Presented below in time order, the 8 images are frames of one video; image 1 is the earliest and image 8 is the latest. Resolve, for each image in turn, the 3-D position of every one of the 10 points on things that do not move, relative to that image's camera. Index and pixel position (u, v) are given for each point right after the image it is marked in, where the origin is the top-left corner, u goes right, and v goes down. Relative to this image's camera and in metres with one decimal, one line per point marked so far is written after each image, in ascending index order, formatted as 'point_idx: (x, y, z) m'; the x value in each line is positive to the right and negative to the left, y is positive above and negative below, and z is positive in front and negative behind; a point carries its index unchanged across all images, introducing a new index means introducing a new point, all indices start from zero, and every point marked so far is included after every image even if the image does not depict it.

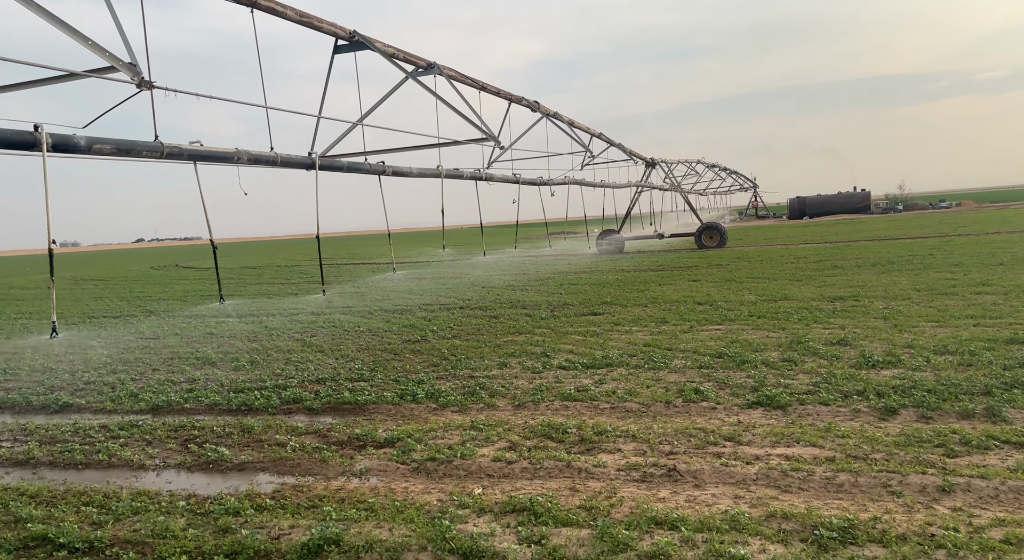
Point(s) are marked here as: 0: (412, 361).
0: (-1.5, -1.2, +11.1) m
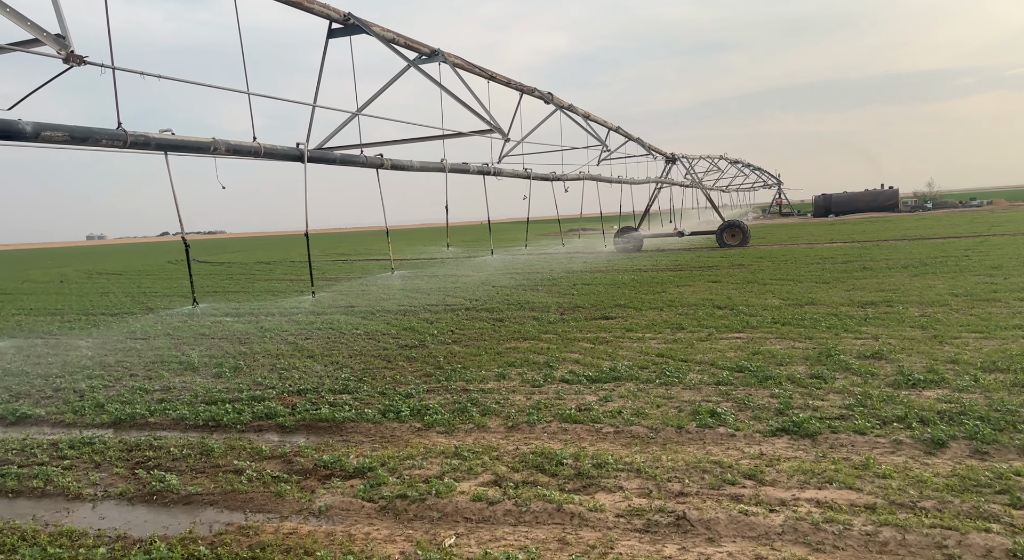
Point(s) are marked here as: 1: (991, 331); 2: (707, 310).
0: (-1.5, -1.2, +10.2) m
1: (+7.1, -0.8, +11.2) m
2: (+4.1, -0.6, +15.6) m
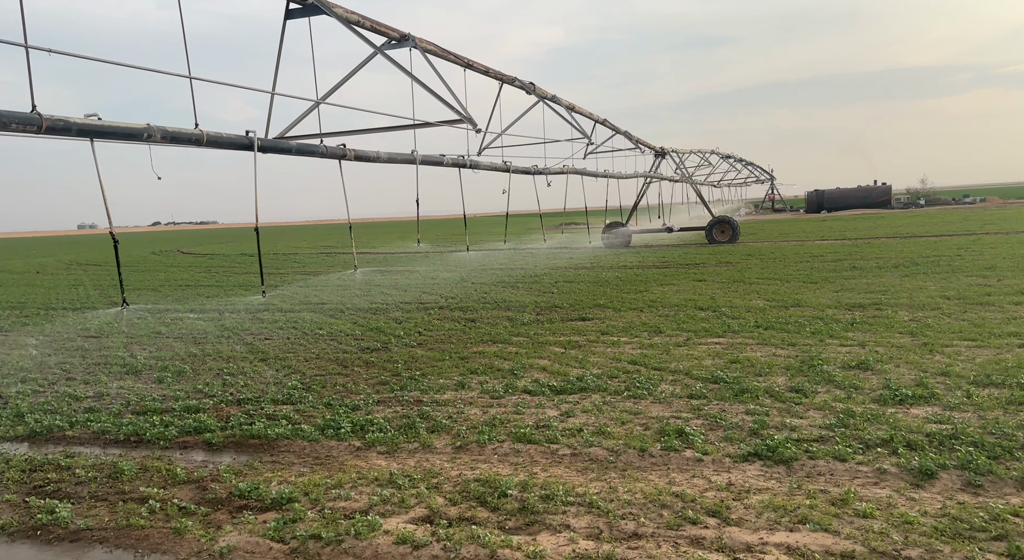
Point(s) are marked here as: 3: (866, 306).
0: (-2.0, -1.3, +9.5) m
1: (+6.6, -0.8, +10.6) m
2: (+3.5, -0.6, +14.9) m
3: (+6.8, -0.5, +14.4) m
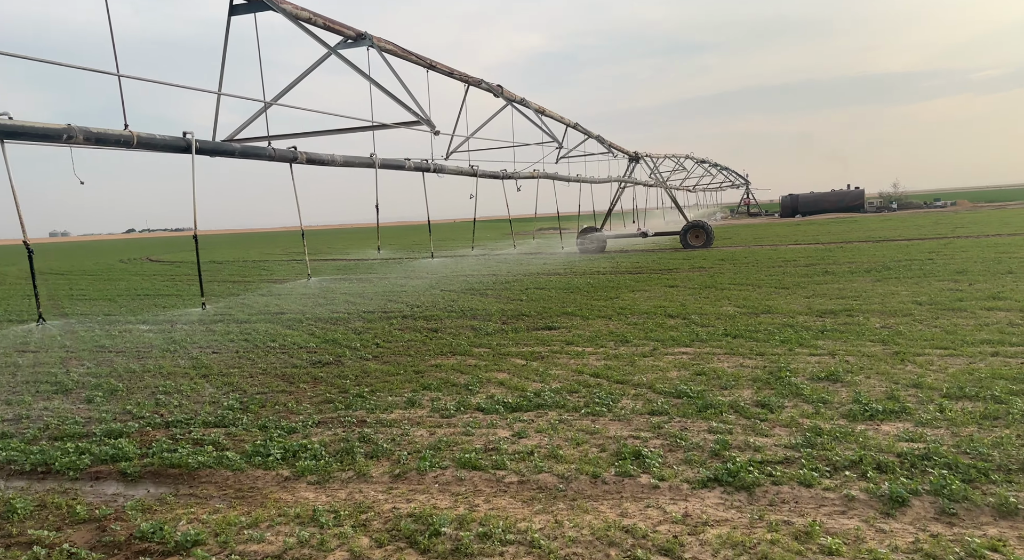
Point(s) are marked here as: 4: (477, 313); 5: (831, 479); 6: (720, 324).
0: (-2.5, -1.4, +9.0) m
1: (+6.1, -0.9, +10.3) m
2: (+2.8, -0.8, +14.5) m
3: (+6.1, -0.6, +14.0) m
4: (-0.8, -0.7, +16.4) m
5: (+2.4, -1.5, +5.6) m
6: (+3.8, -0.8, +13.6) m
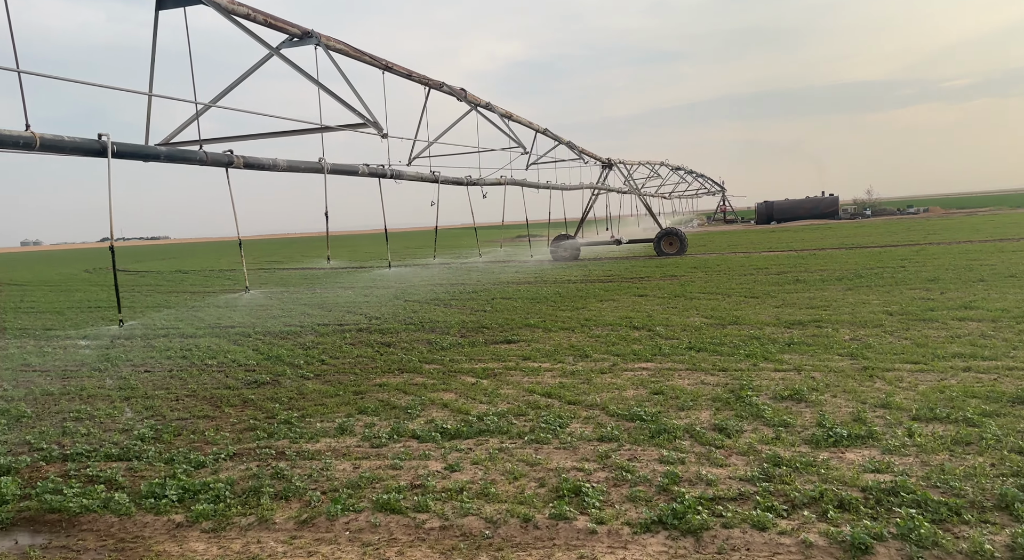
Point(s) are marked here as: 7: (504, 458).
0: (-3.1, -1.6, +8.2) m
1: (+5.4, -1.1, +9.8) m
2: (+2.0, -1.0, +13.9) m
3: (+5.3, -0.8, +13.5) m
4: (-1.6, -0.9, +15.7) m
5: (+1.9, -1.6, +5.0) m
6: (+3.0, -1.0, +13.0) m
7: (-0.1, -1.6, +6.6) m
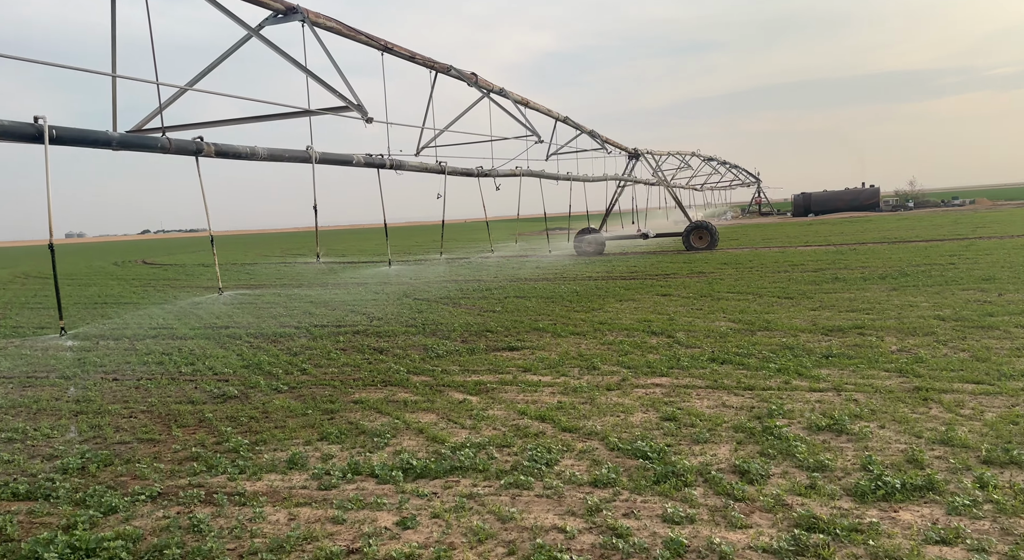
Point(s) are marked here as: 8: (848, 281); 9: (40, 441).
0: (-3.3, -1.6, +7.2) m
1: (+5.3, -1.1, +8.3) m
2: (+2.1, -1.0, +12.6) m
3: (+5.4, -0.8, +12.1) m
4: (-1.4, -0.9, +14.6) m
5: (+1.6, -1.7, +3.7) m
6: (+3.1, -1.0, +11.6) m
7: (-0.3, -1.6, +5.4) m
8: (+8.3, 0.0, +18.7) m
9: (-4.8, -1.6, +7.7) m
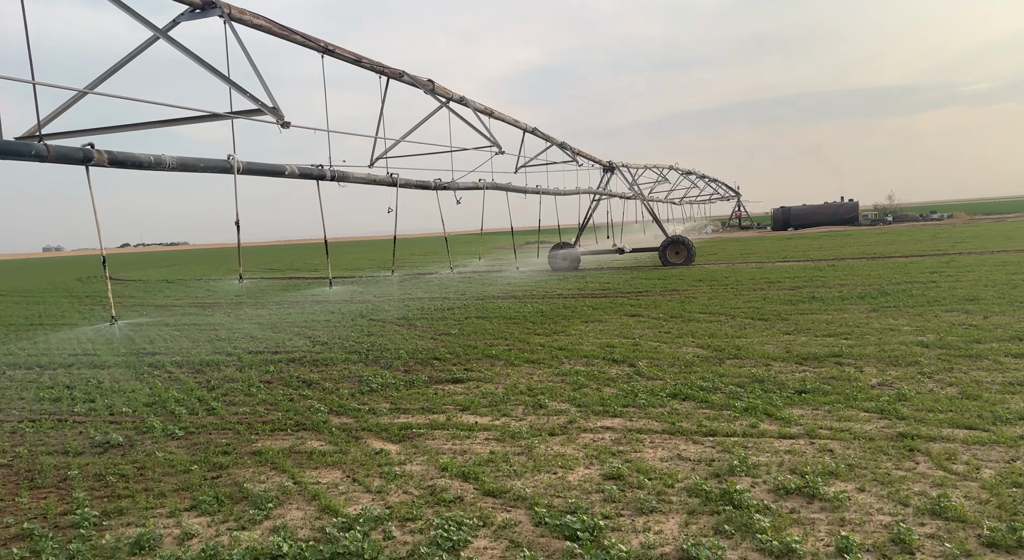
0: (-4.0, -1.9, +5.9) m
1: (+4.6, -1.4, +7.2) m
2: (+1.3, -1.4, +11.5) m
3: (+4.6, -1.2, +11.0) m
4: (-2.3, -1.3, +13.4) m
5: (+0.9, -1.9, +2.6) m
6: (+2.2, -1.4, +10.5) m
7: (-1.0, -1.9, +4.2) m
8: (+7.4, -0.5, +17.7) m
9: (-5.6, -1.9, +6.4) m
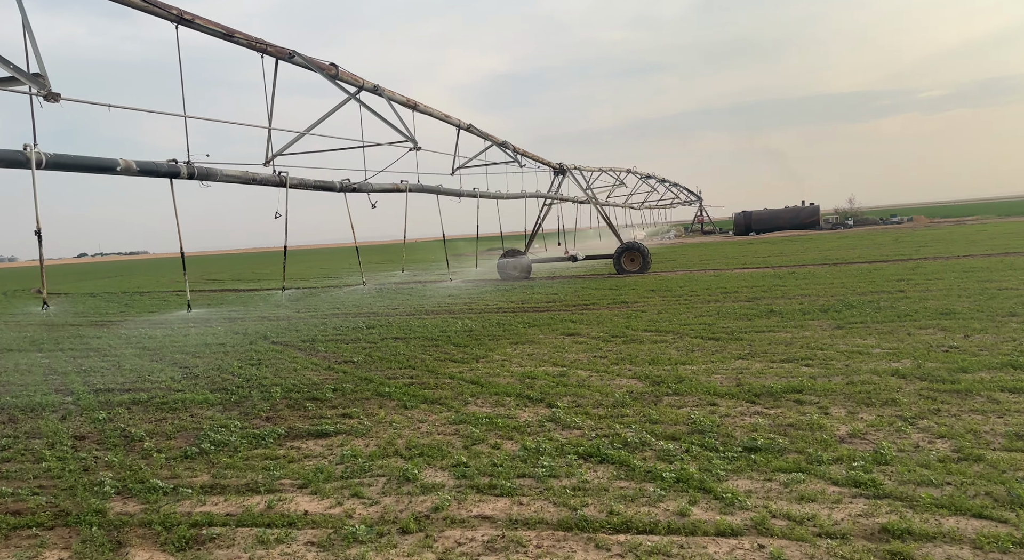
0: (-5.1, -2.2, +3.4) m
1: (+3.4, -1.6, +5.2) m
2: (-0.1, -1.6, +9.3) m
3: (+3.2, -1.4, +8.9) m
4: (-3.8, -1.6, +11.0) m
5: (-0.1, -2.1, +0.3) m
6: (+0.9, -1.6, +8.3) m
7: (-2.0, -2.1, +1.8) m
8: (+5.7, -0.8, +15.7) m
9: (-6.7, -2.2, +3.9) m
